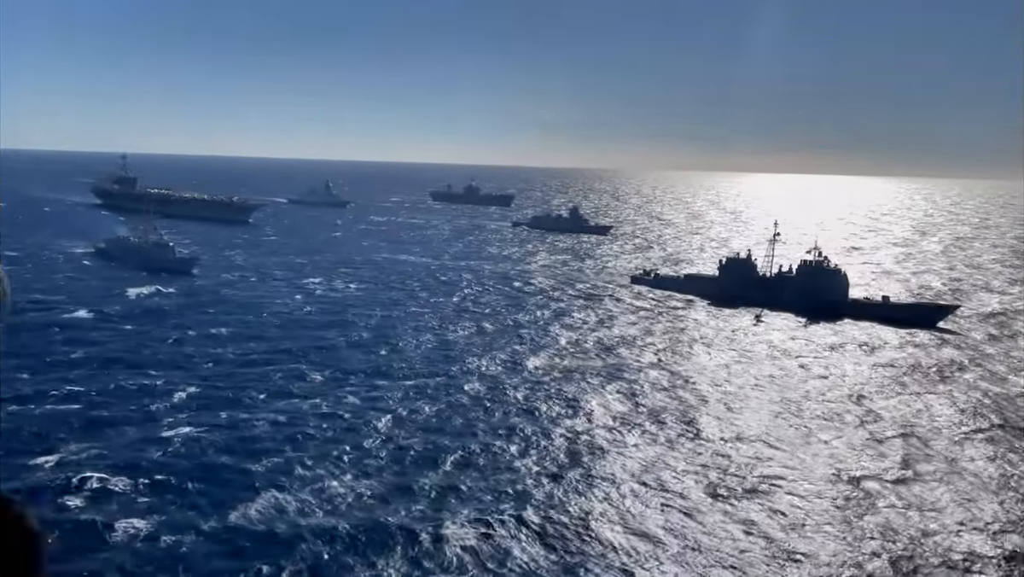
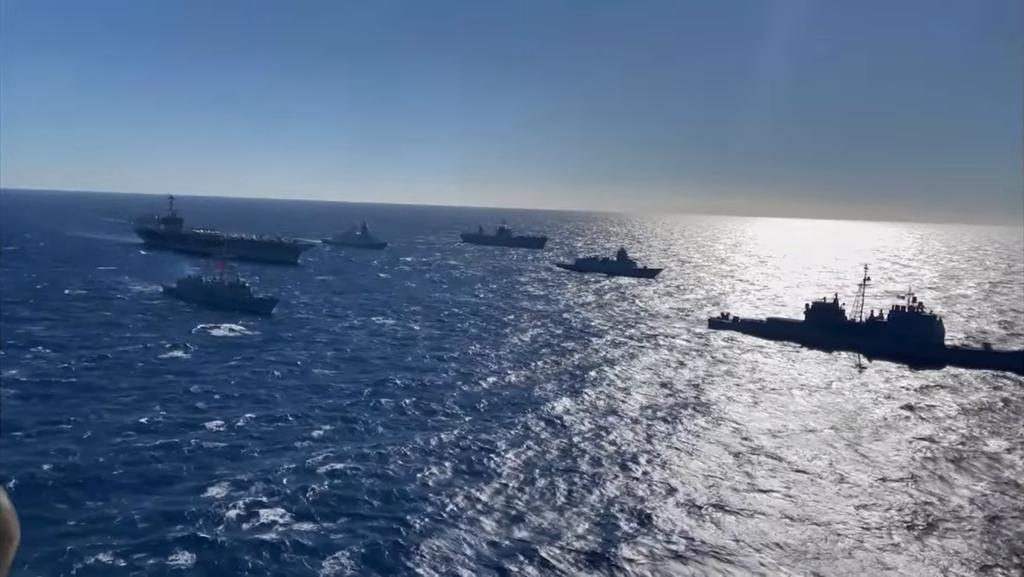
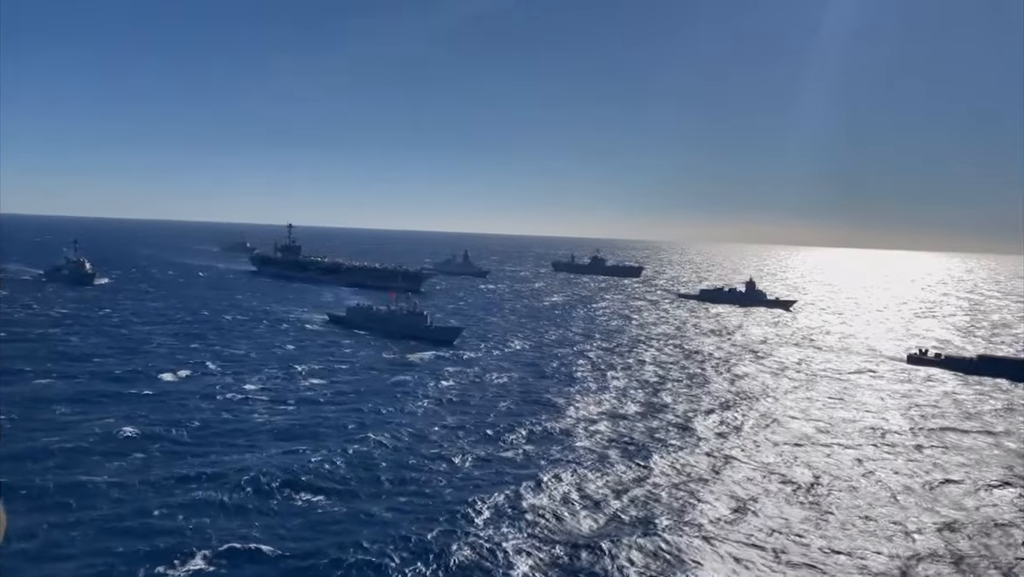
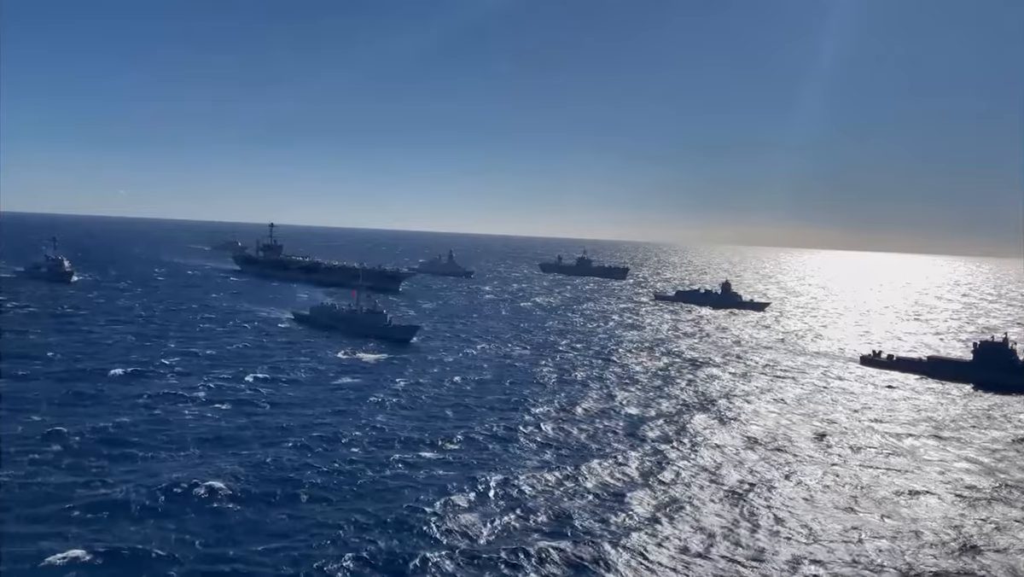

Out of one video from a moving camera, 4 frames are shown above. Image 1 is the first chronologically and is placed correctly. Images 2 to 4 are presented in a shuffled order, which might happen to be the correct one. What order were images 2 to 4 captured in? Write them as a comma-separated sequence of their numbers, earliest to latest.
2, 4, 3
